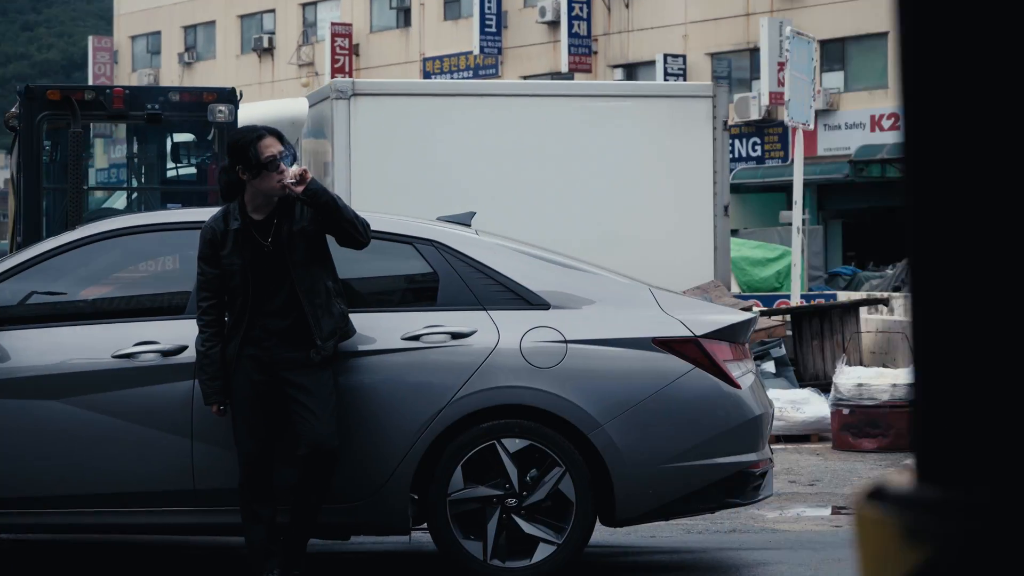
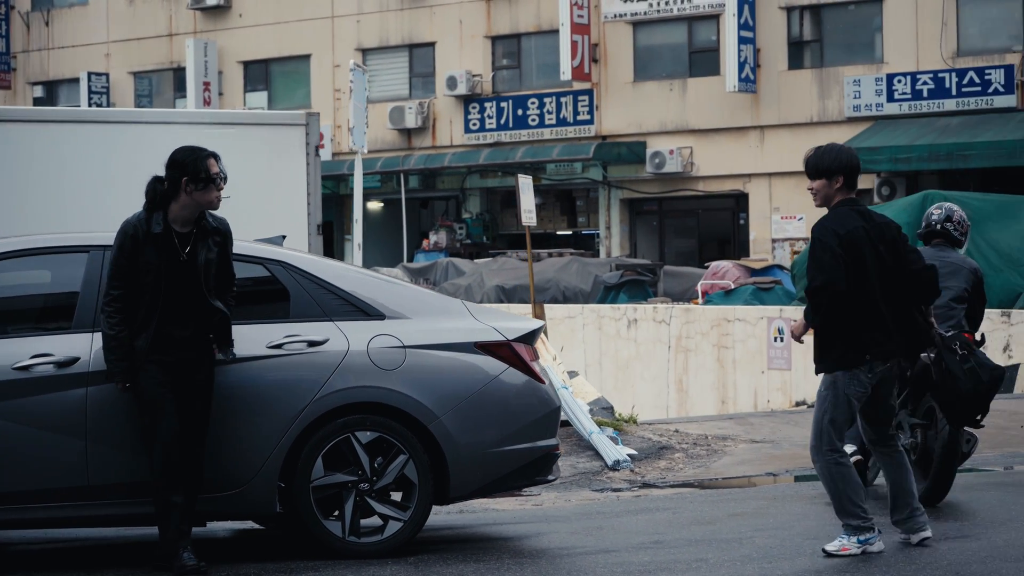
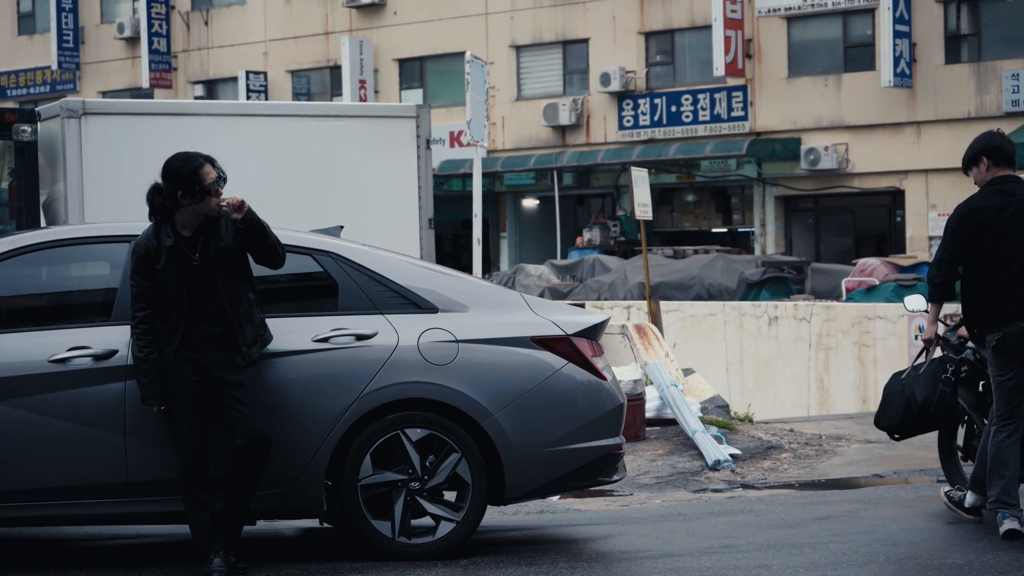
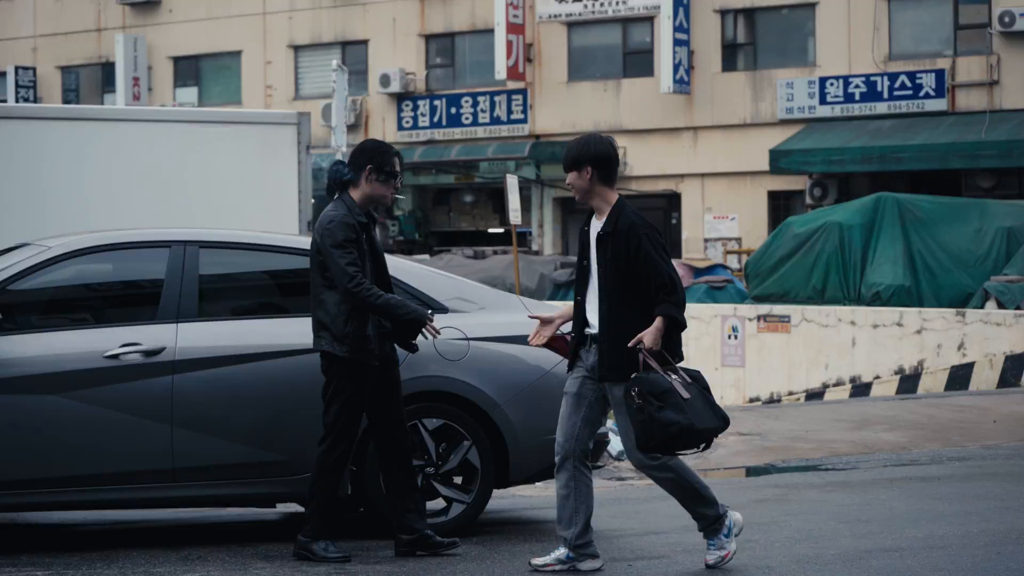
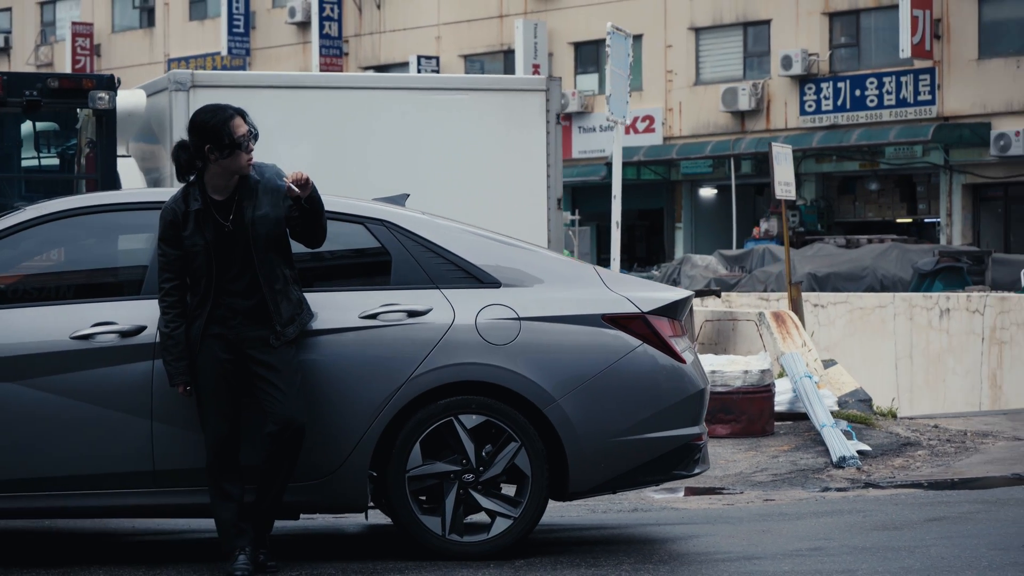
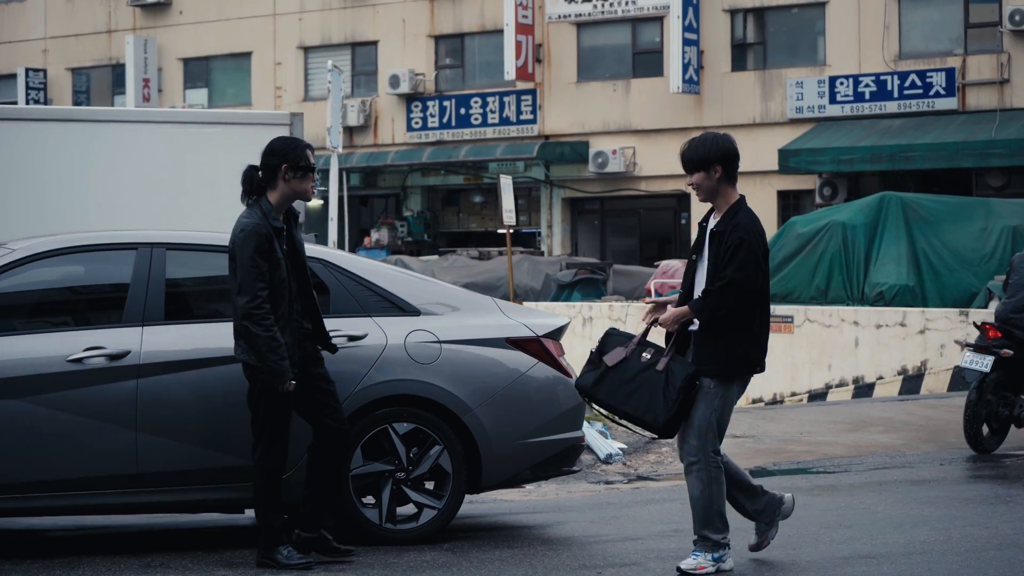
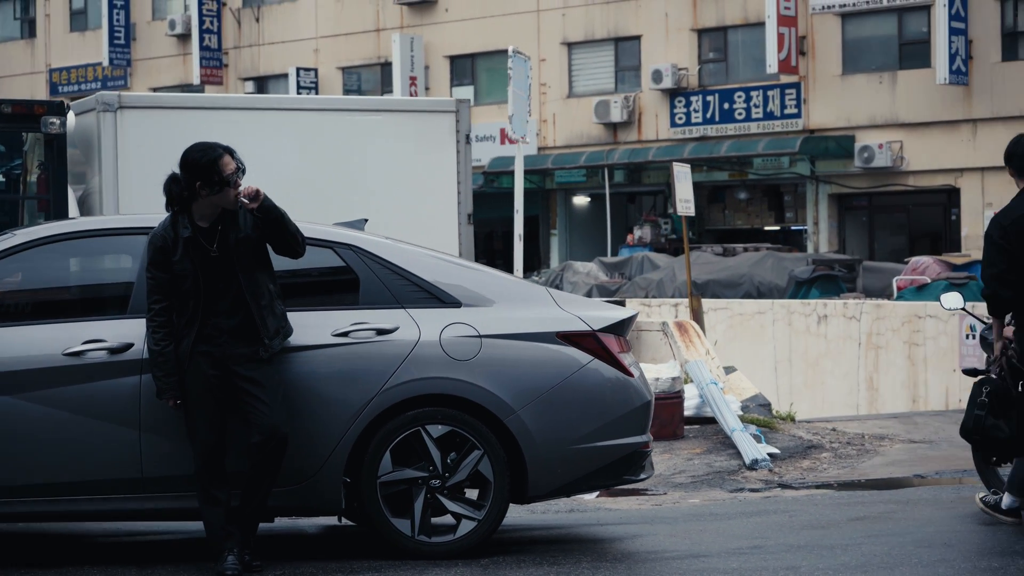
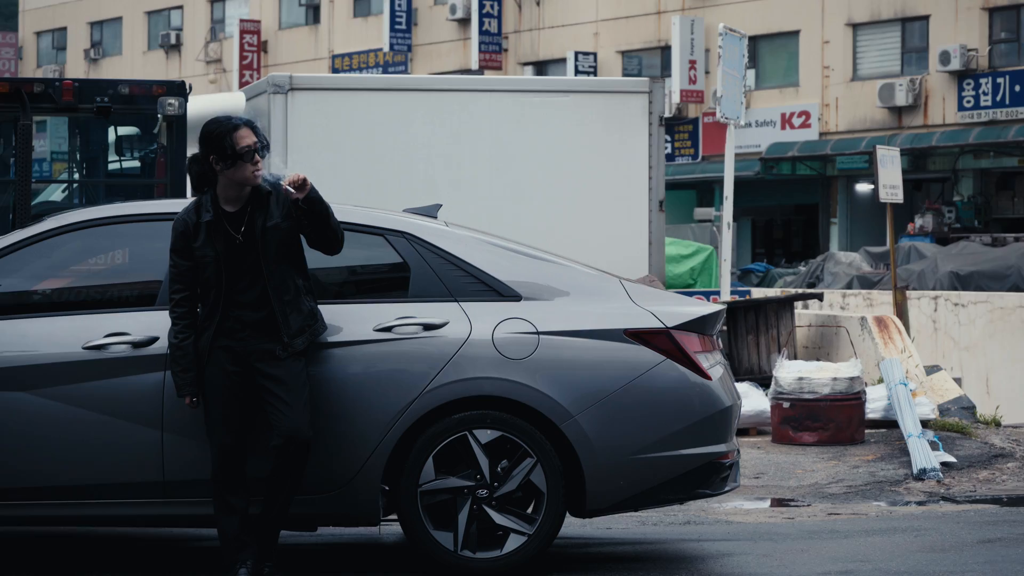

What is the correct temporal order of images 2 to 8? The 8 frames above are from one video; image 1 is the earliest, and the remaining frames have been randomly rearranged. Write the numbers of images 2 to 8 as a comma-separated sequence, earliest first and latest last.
8, 5, 7, 3, 2, 6, 4
